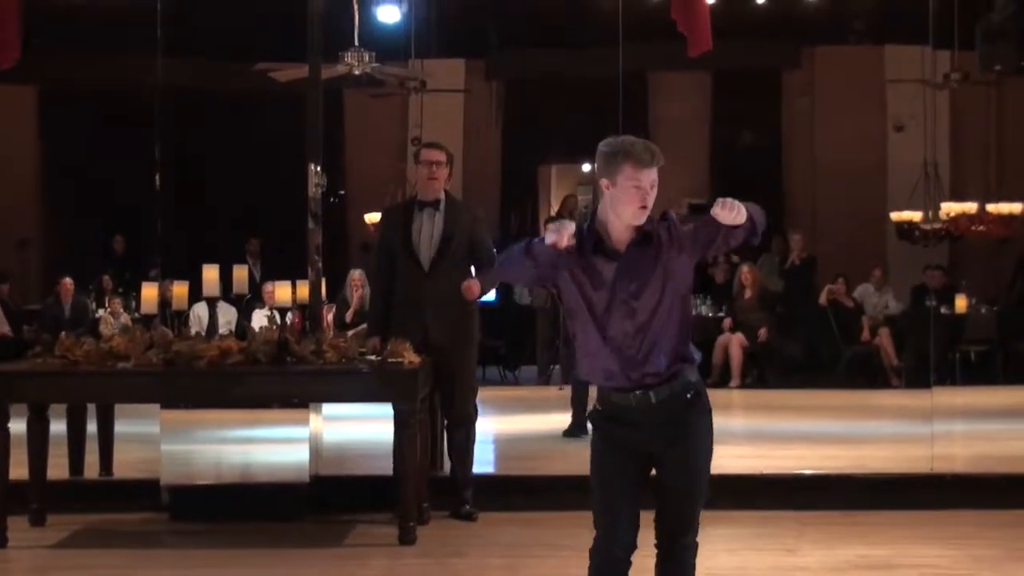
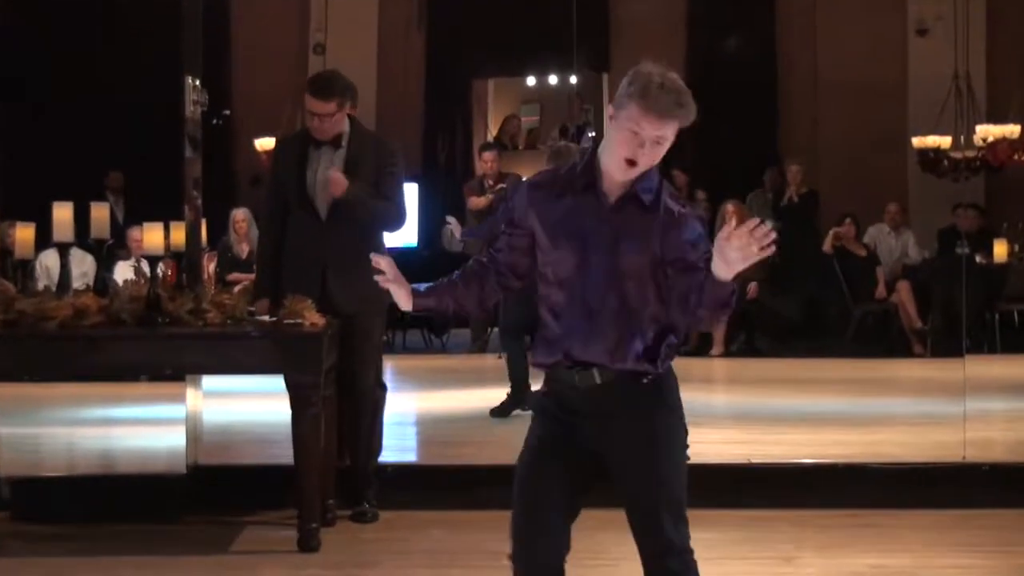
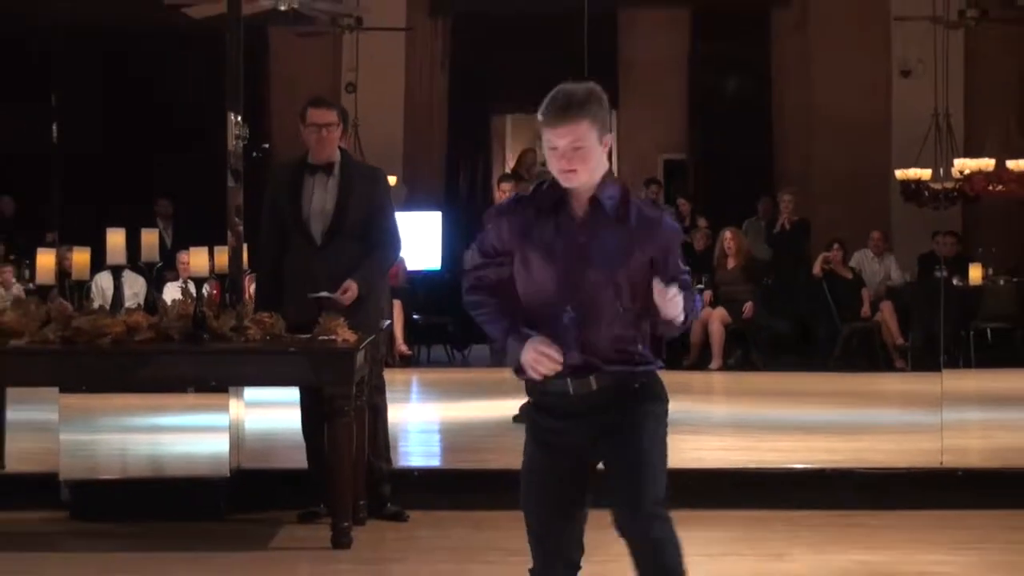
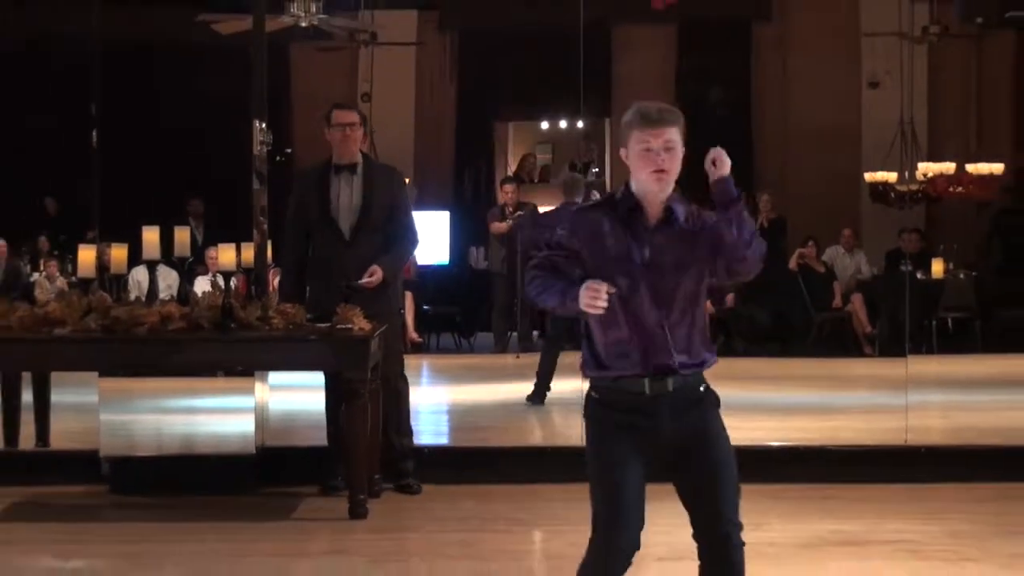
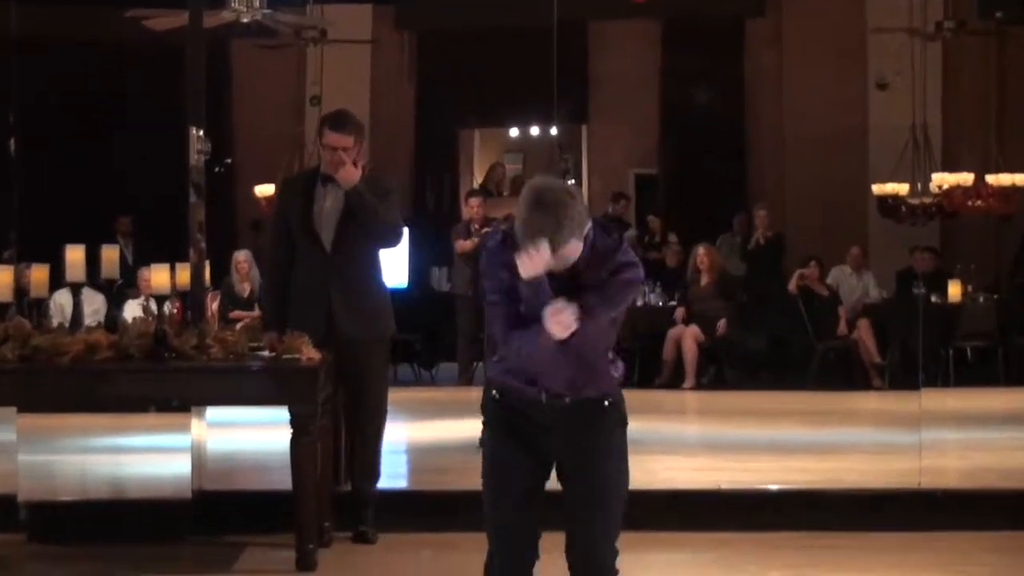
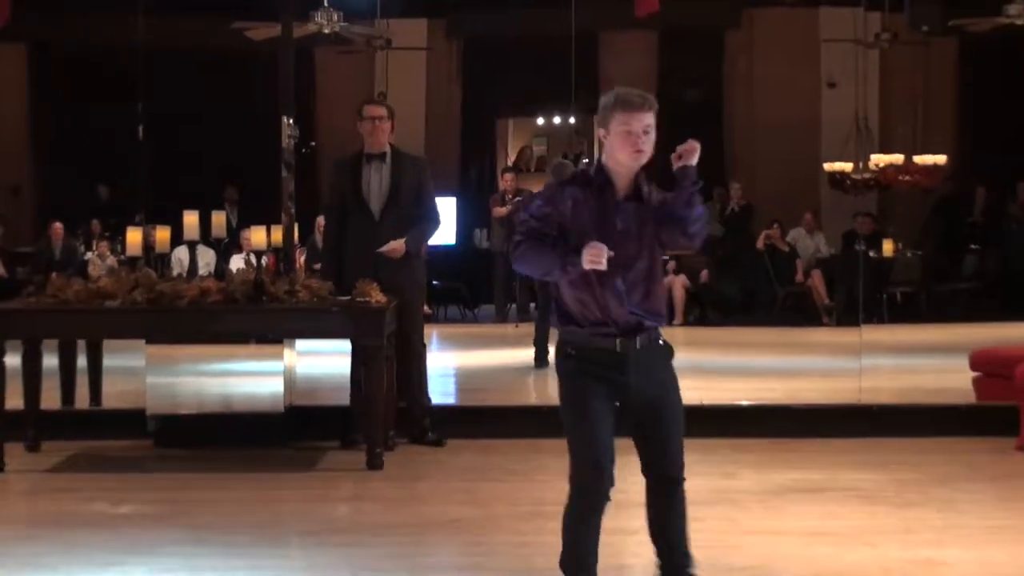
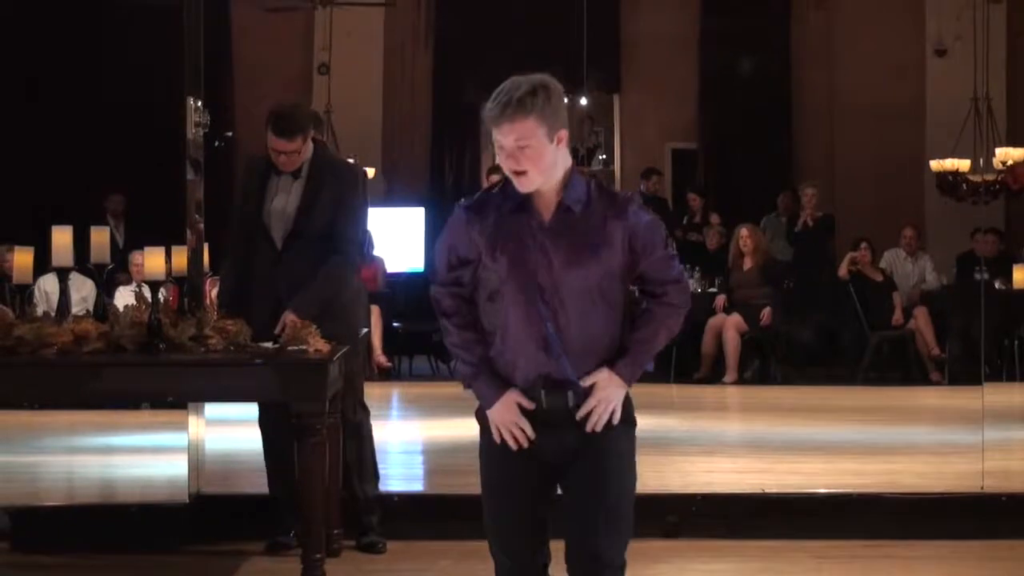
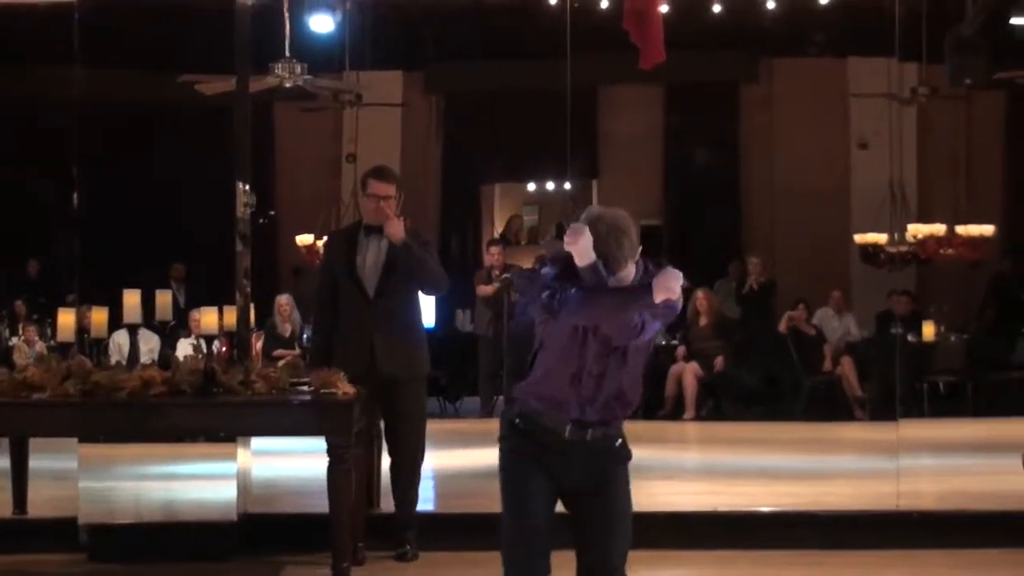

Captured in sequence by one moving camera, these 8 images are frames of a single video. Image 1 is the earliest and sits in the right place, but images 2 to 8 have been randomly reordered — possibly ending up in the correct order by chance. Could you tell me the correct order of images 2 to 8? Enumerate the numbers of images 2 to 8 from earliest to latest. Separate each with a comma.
8, 5, 2, 7, 3, 4, 6
